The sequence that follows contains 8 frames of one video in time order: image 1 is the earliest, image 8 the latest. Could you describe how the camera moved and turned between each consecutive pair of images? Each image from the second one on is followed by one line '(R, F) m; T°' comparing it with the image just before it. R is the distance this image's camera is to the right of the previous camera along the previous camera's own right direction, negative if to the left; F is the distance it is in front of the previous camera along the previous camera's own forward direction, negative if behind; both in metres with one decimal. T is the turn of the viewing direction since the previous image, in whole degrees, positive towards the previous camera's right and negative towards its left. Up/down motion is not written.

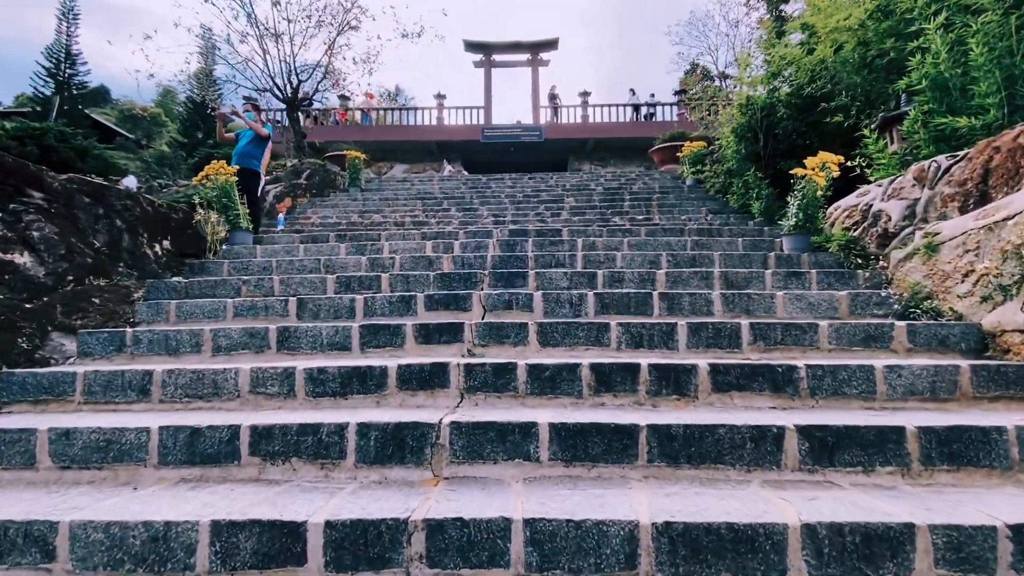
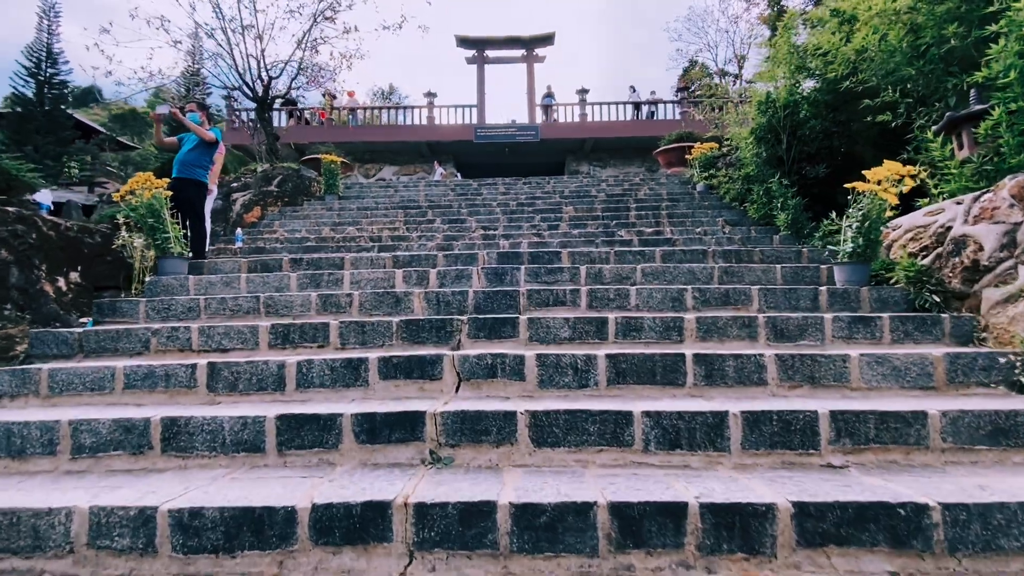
(+0.1, +0.8) m; 0°
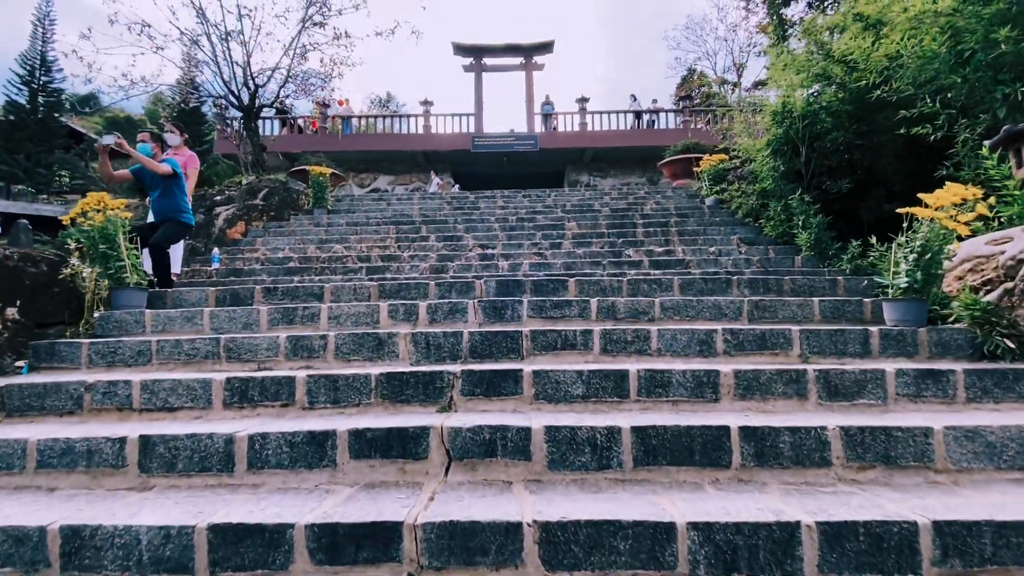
(0.0, +0.4) m; 0°
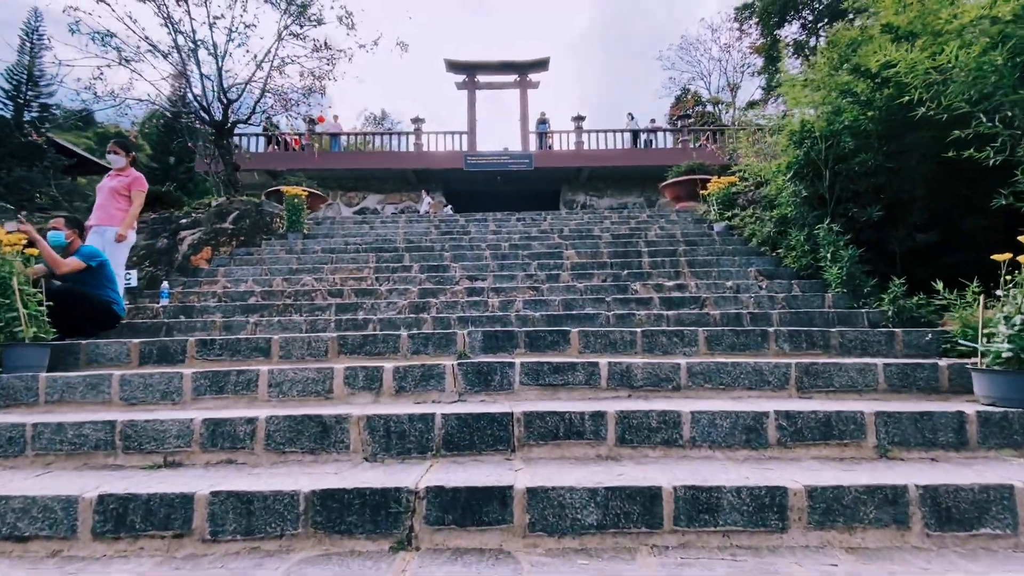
(0.0, +0.6) m; +1°
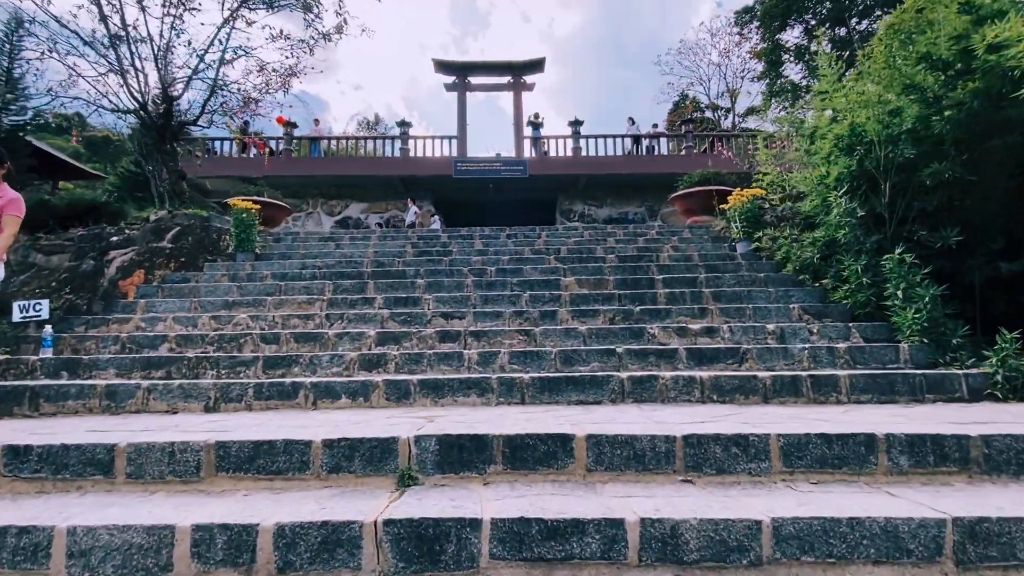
(+0.1, +1.0) m; 0°
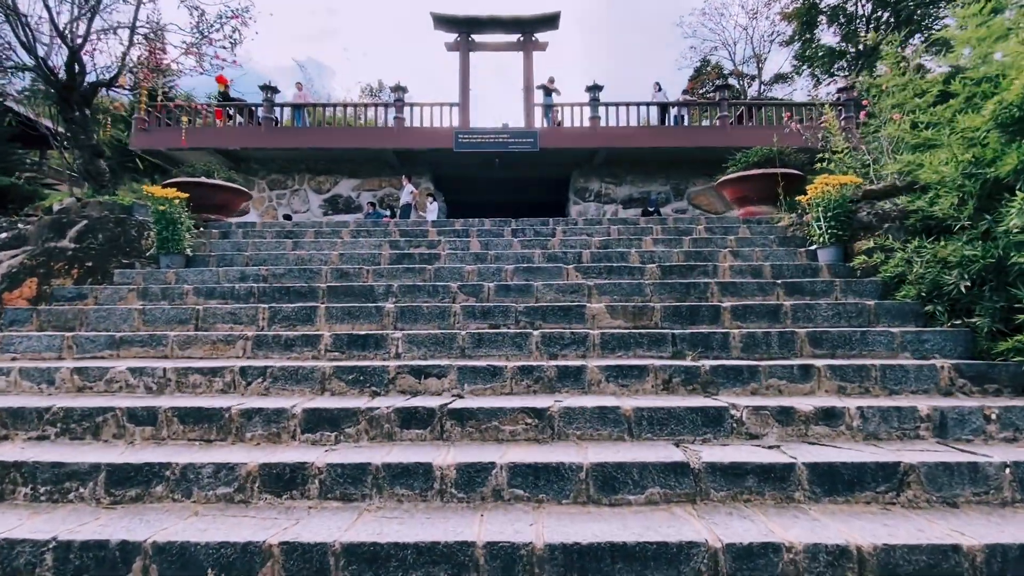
(0.0, +1.3) m; -1°
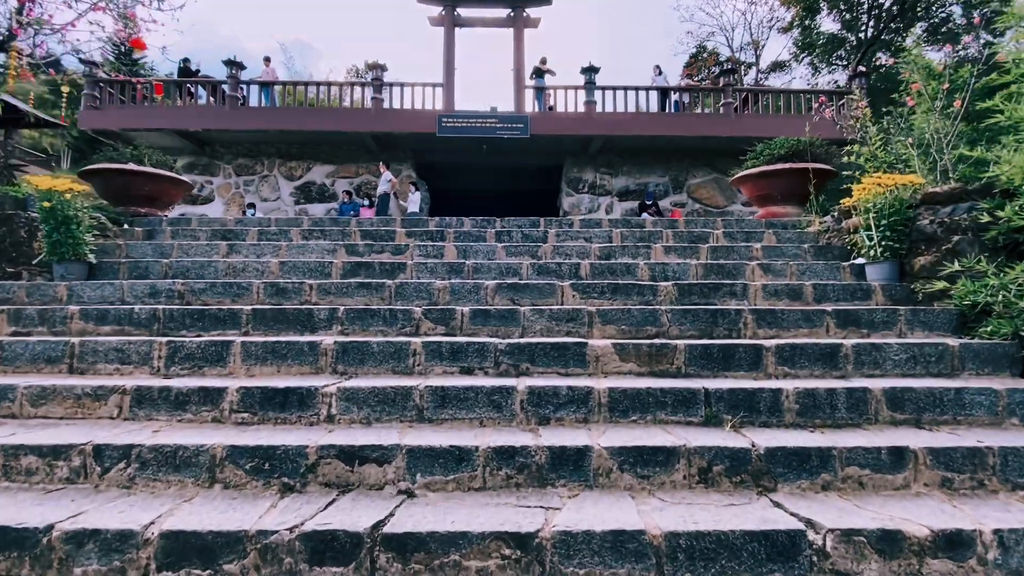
(+0.1, +0.8) m; +1°
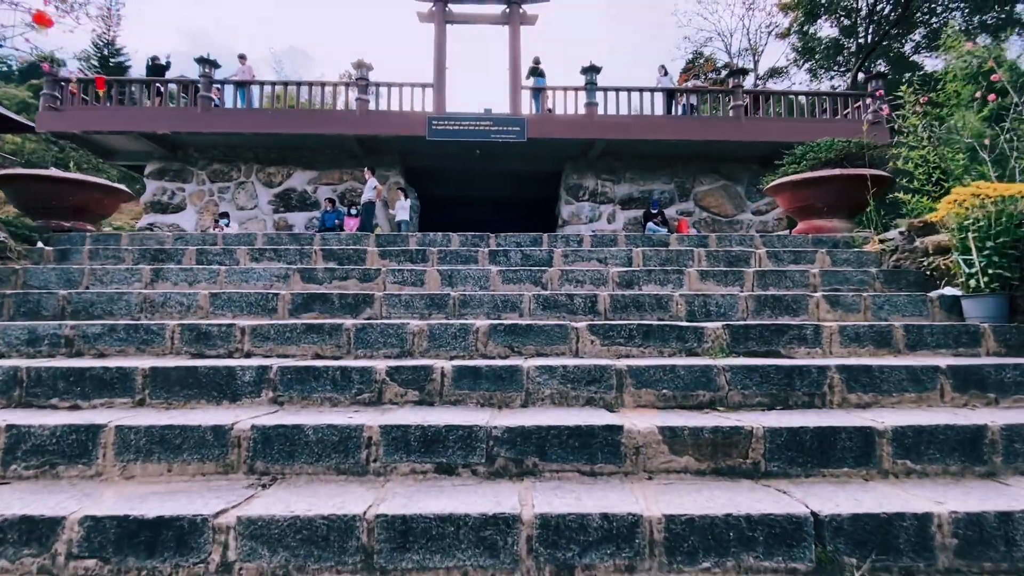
(0.0, +0.8) m; +1°
